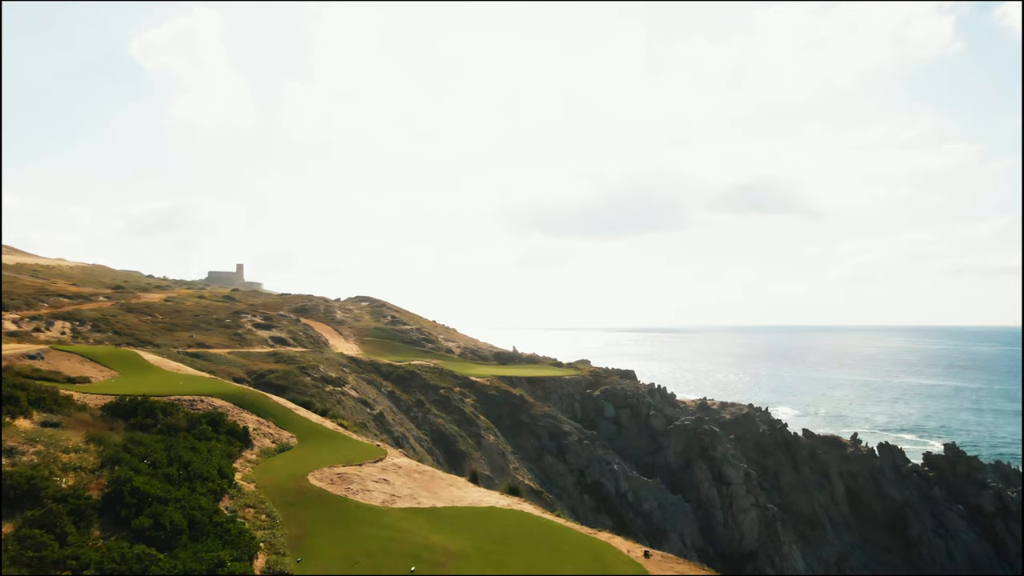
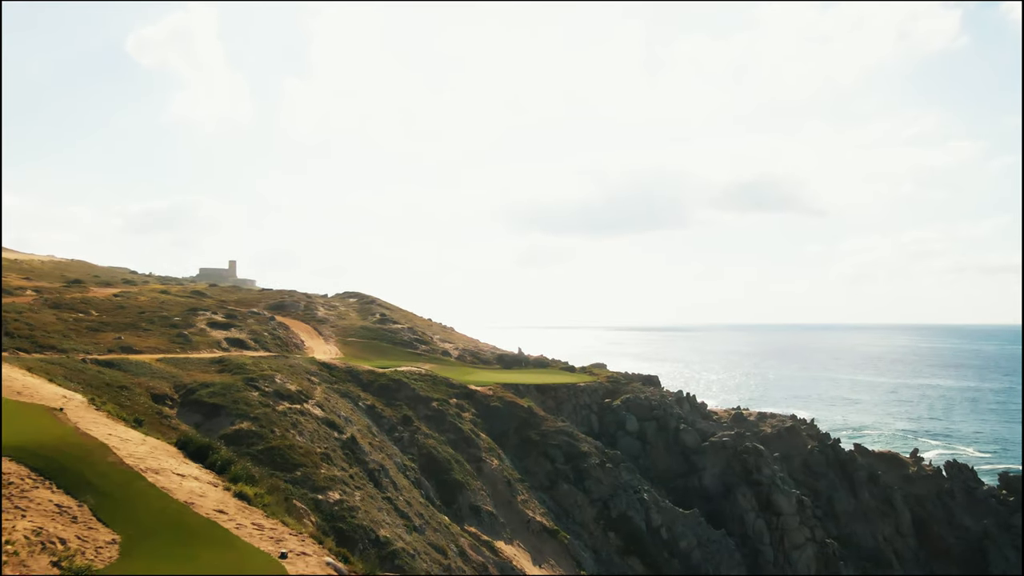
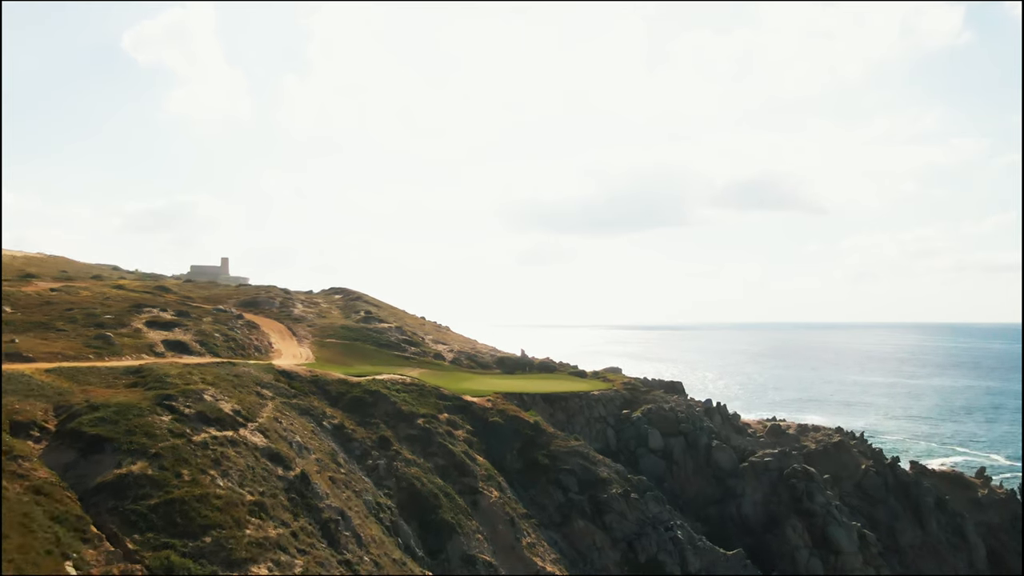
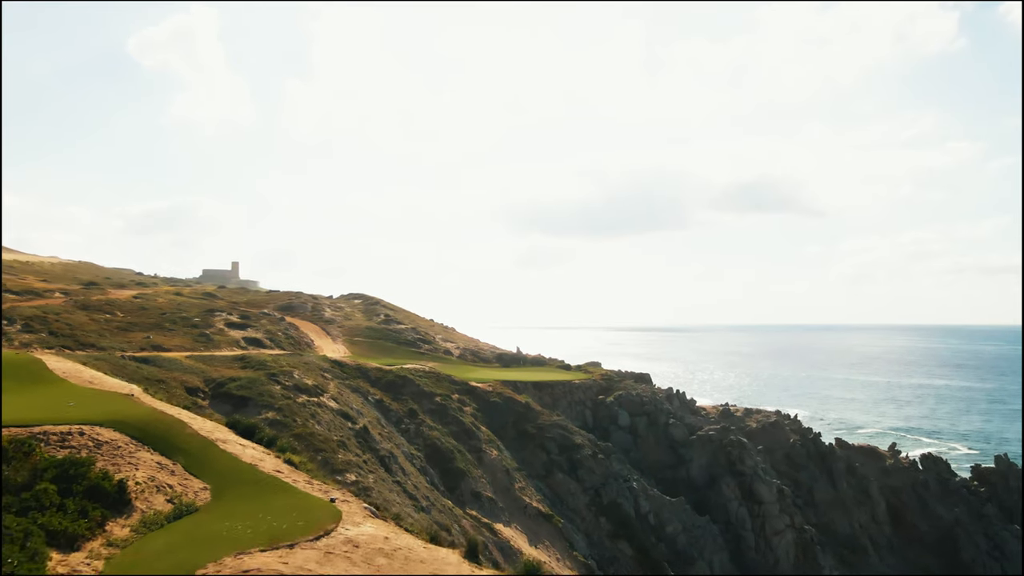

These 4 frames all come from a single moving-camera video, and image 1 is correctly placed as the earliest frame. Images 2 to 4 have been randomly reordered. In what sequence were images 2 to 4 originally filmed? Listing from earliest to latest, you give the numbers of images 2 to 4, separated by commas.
4, 2, 3
